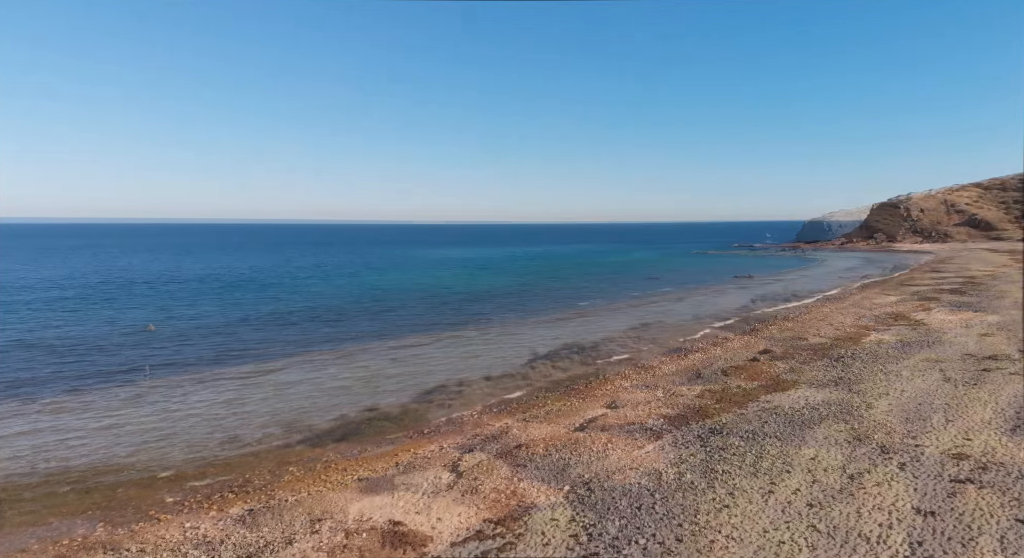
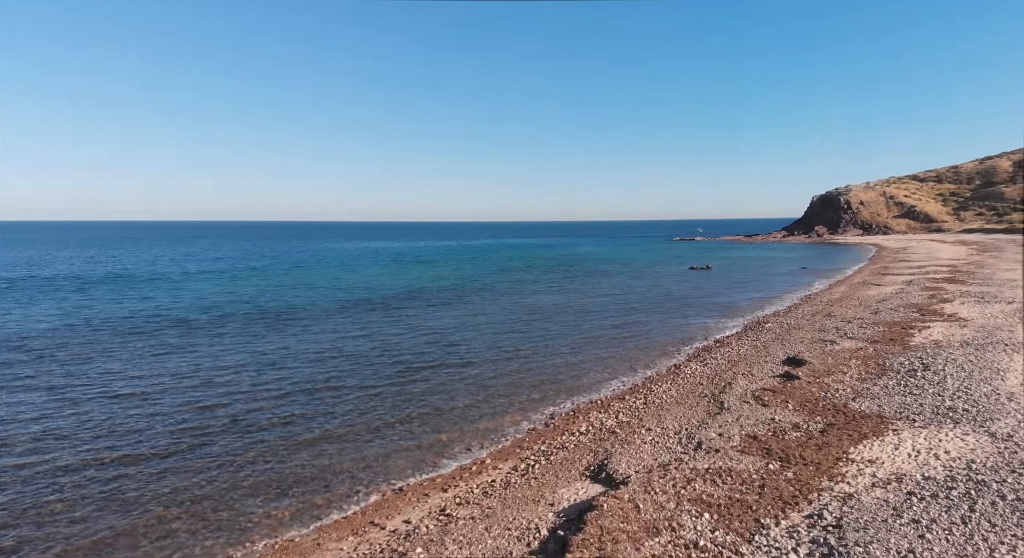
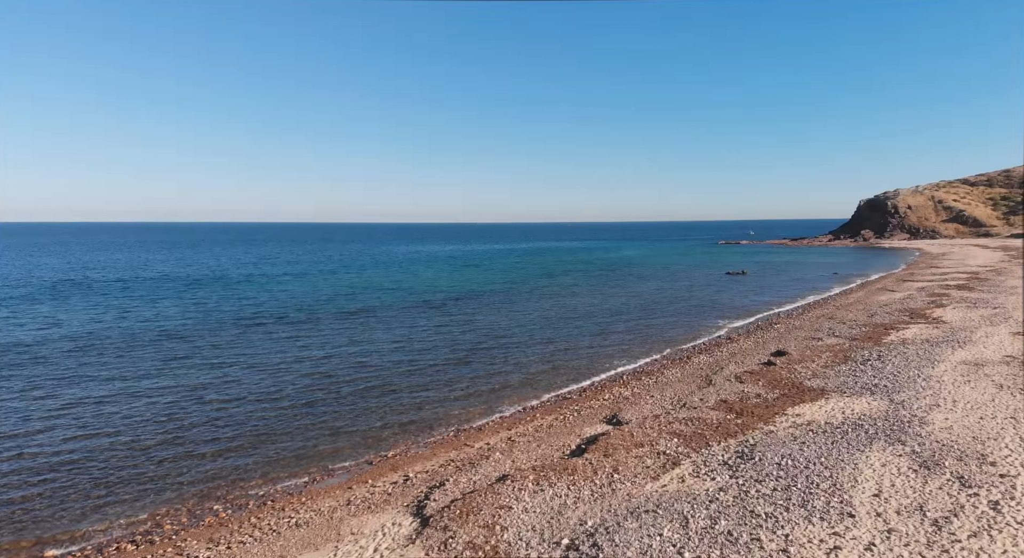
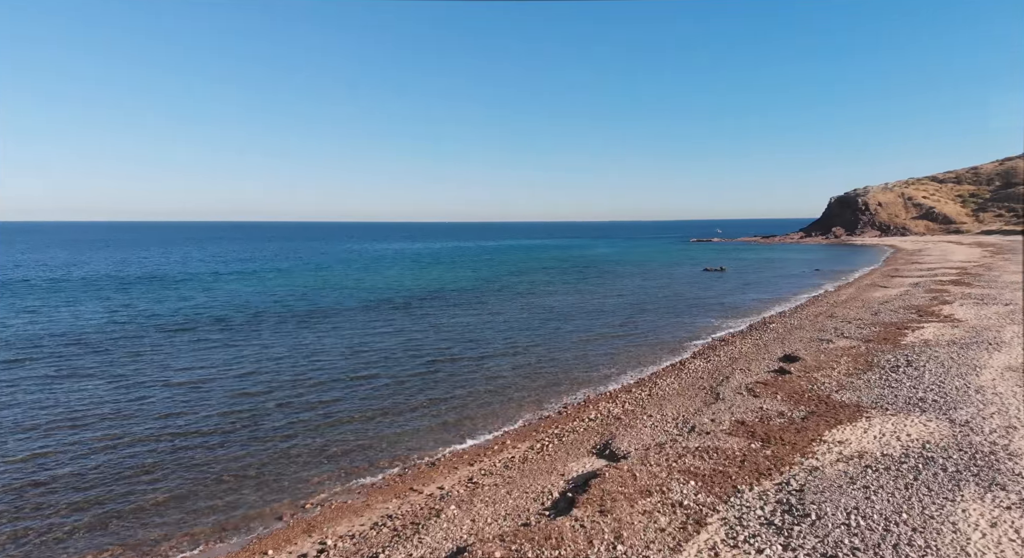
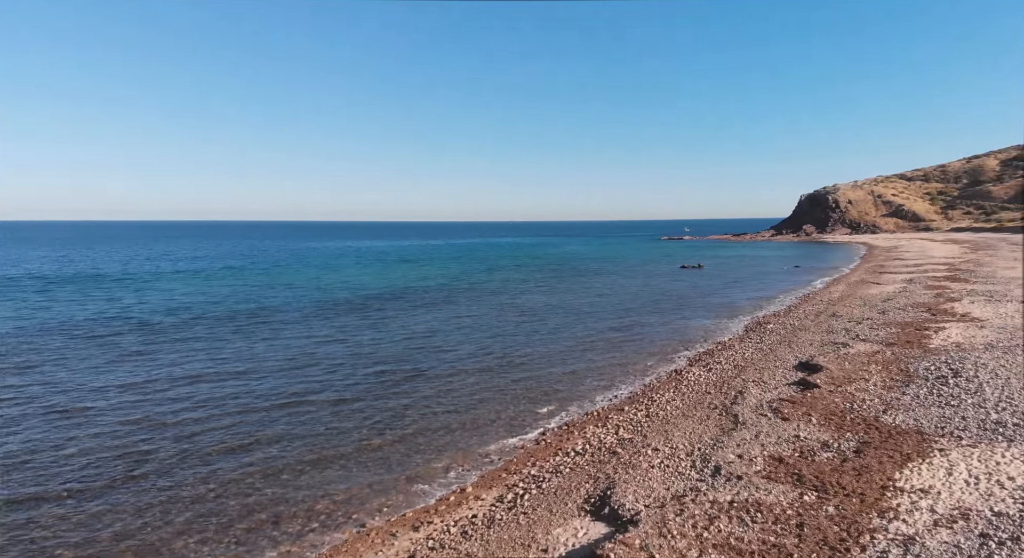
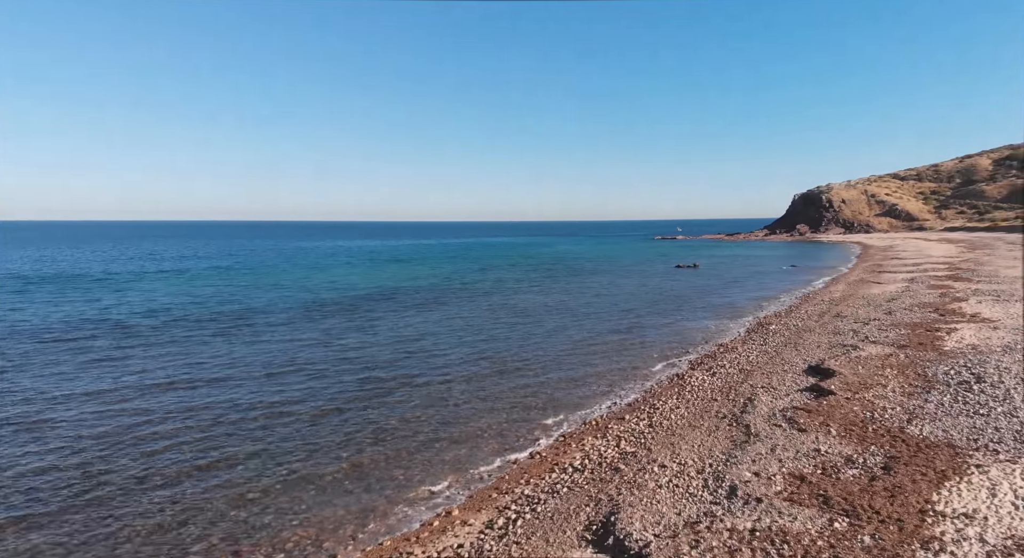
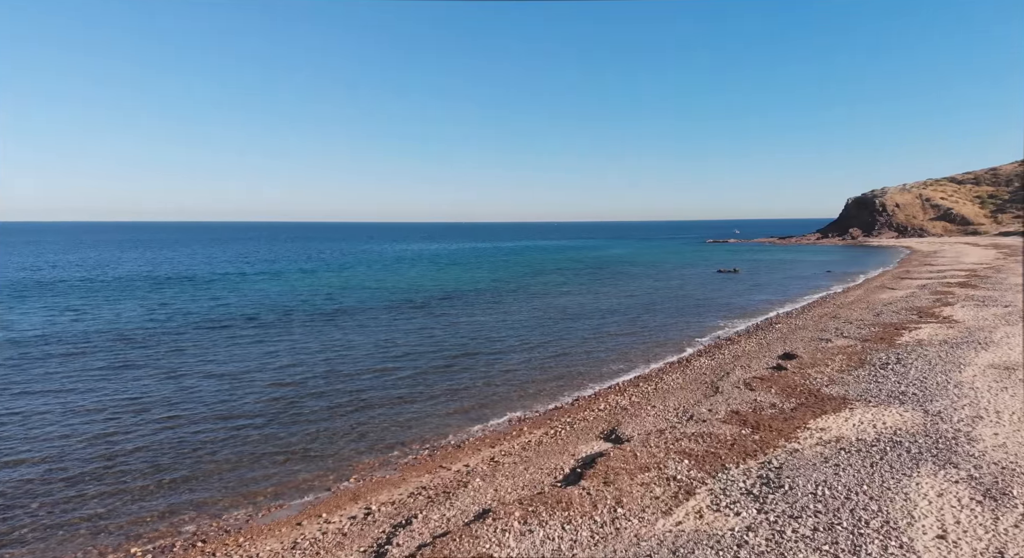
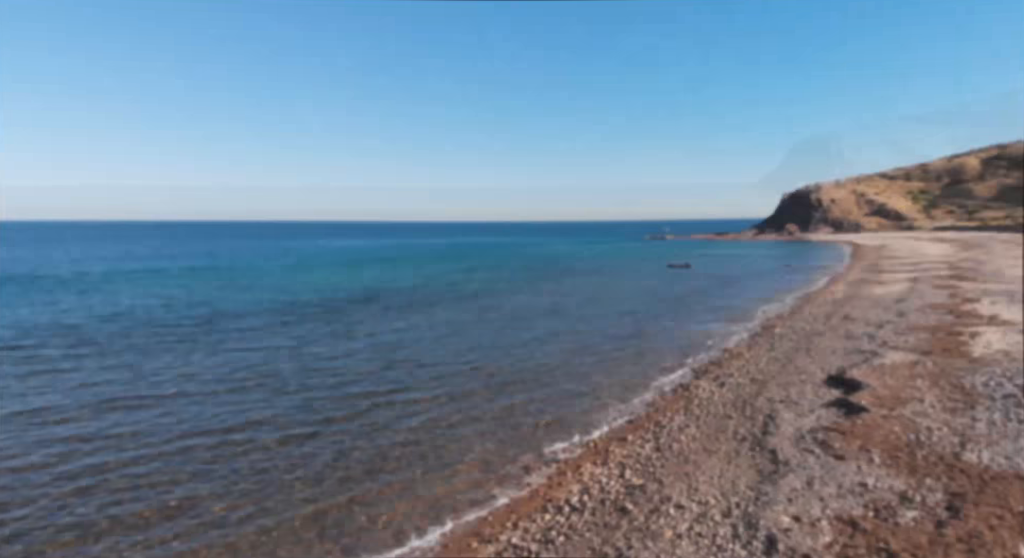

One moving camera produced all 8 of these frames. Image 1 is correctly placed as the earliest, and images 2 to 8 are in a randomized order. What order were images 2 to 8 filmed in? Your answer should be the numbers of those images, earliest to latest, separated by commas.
3, 7, 4, 2, 5, 6, 8
